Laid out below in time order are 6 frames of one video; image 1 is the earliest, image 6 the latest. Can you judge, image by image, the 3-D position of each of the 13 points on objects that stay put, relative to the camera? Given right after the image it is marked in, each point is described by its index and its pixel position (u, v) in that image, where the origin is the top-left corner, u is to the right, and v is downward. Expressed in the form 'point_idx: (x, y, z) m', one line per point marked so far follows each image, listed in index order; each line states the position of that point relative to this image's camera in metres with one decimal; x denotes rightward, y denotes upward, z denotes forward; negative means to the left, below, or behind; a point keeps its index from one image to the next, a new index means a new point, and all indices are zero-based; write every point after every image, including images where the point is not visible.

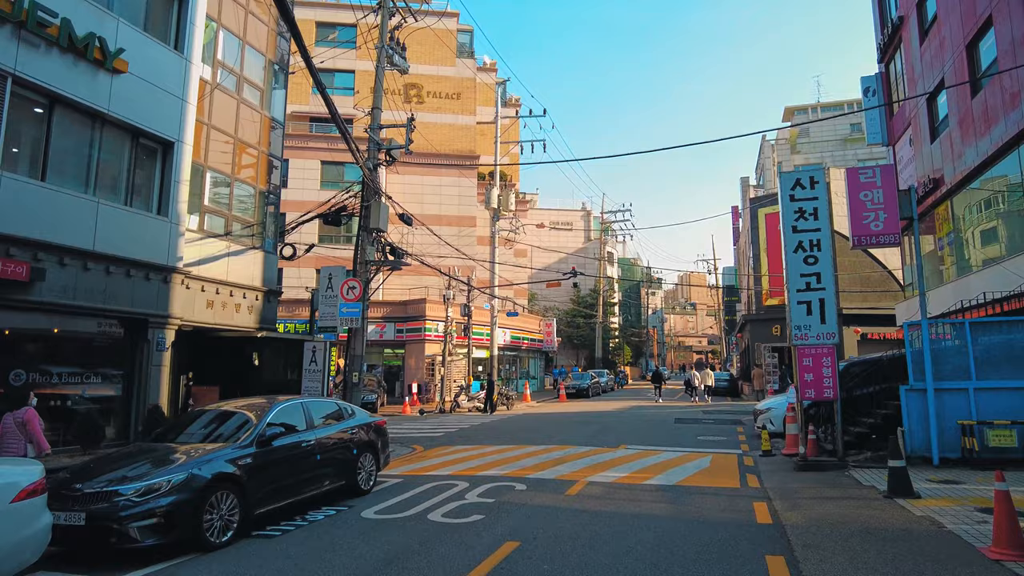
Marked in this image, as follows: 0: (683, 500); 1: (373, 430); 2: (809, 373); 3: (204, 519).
0: (+2.6, -3.2, +8.8) m
1: (-2.4, -2.5, +10.2) m
2: (+5.6, -1.6, +11.0) m
3: (-3.5, -2.6, +6.7) m
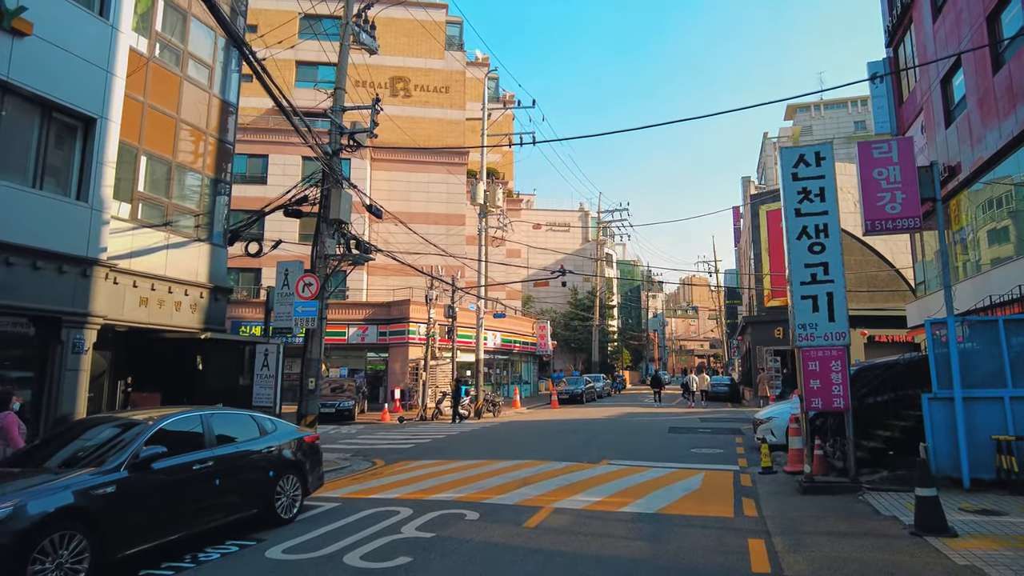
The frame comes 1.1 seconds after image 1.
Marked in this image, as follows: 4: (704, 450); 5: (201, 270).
0: (+1.9, -3.1, +7.2) m
1: (-3.1, -2.4, +8.6) m
2: (+4.9, -1.5, +9.5) m
3: (-4.2, -2.5, +5.1) m
4: (+4.9, -4.1, +14.8) m
5: (-7.6, +0.4, +14.3) m
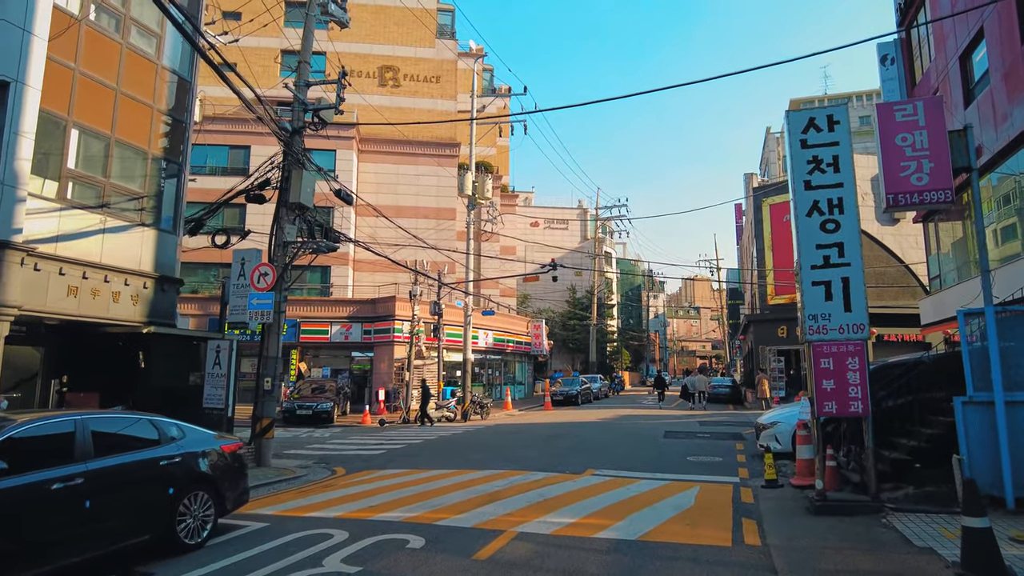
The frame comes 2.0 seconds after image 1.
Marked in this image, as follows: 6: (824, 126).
0: (+1.3, -2.8, +5.8) m
1: (-3.7, -2.1, +7.3) m
2: (+4.4, -1.3, +8.1) m
3: (-4.8, -2.2, +3.8) m
4: (+4.3, -3.9, +13.4) m
5: (-8.2, +0.7, +13.0) m
6: (+4.6, +2.4, +8.6) m
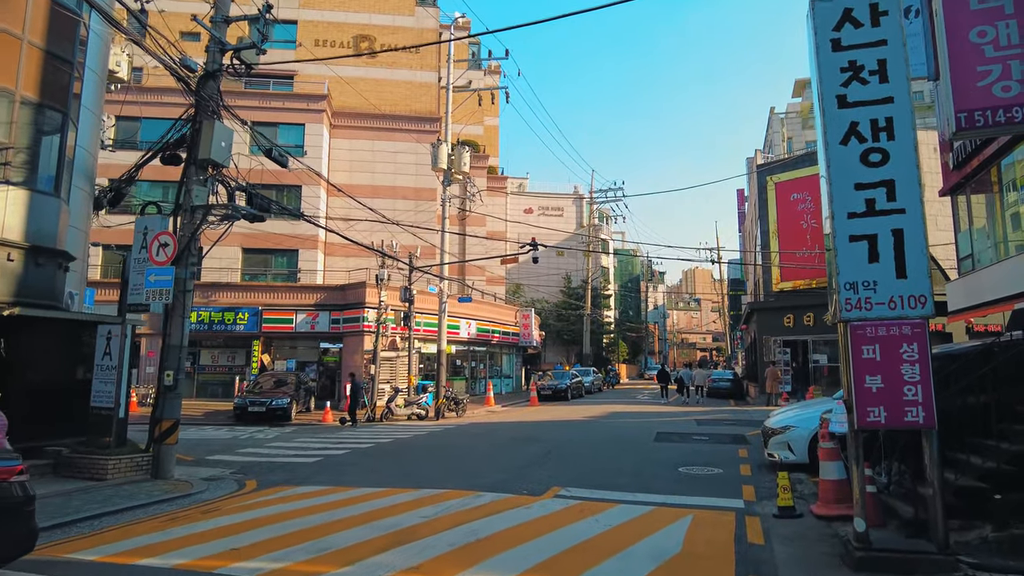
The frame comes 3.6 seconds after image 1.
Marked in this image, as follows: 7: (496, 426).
0: (+0.4, -2.4, +3.4) m
1: (-4.6, -1.7, +4.9) m
2: (+3.5, -0.8, +5.6) m
3: (-5.7, -1.9, +1.4) m
4: (+3.5, -3.4, +11.0) m
5: (-9.0, +1.2, +10.5) m
6: (+3.7, +2.8, +6.1) m
7: (-0.5, -4.7, +19.8) m
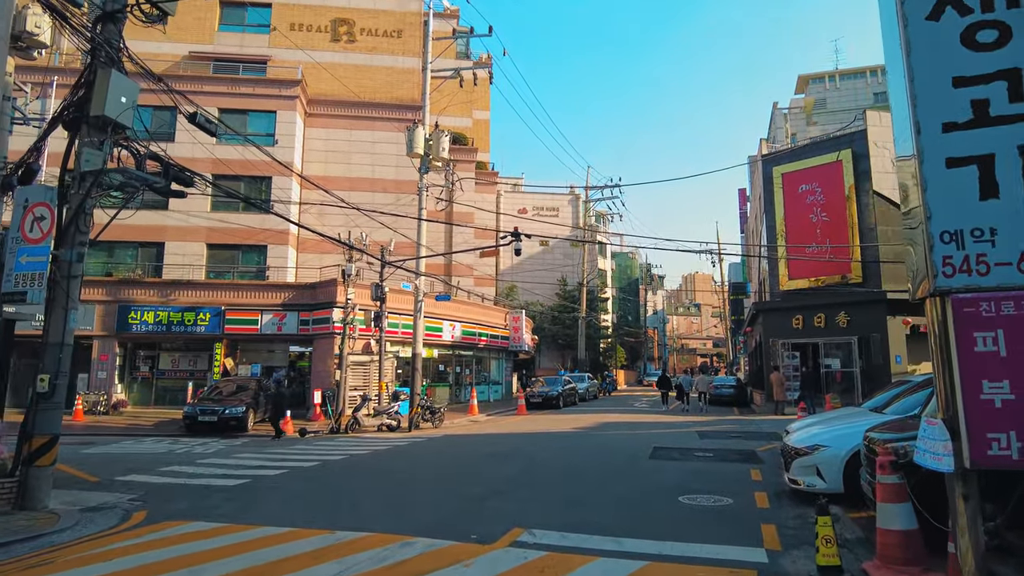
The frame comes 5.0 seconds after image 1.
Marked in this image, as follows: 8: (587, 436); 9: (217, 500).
0: (-0.2, -2.1, +1.2) m
1: (-5.2, -1.4, +2.7) m
2: (+2.9, -0.5, +3.5) m
3: (-6.3, -1.5, -0.8) m
4: (+2.8, -3.2, +8.8) m
5: (-9.7, +1.4, +8.4) m
6: (+3.1, +3.1, +4.0) m
7: (-1.2, -4.5, +17.6) m
8: (+2.2, -4.4, +17.2) m
9: (-4.7, -3.4, +9.5) m
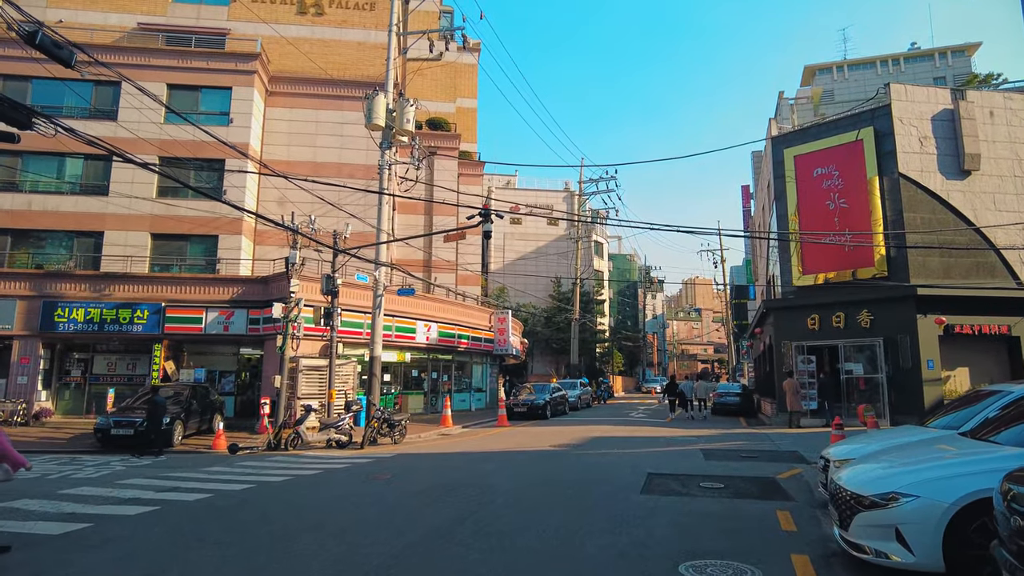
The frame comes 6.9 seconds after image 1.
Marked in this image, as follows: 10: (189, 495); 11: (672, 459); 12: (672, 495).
0: (-1.0, -1.7, -1.7) m
1: (-6.0, -1.0, -0.2) m
2: (+2.1, -0.1, +0.6) m
3: (-7.1, -1.1, -3.7) m
4: (+2.0, -2.8, +5.8) m
5: (-10.5, +1.8, +5.5) m
6: (+2.3, +3.5, +1.2) m
7: (-2.0, -4.2, +14.6) m
8: (+1.4, -4.1, +14.2) m
9: (-5.6, -3.1, +6.6) m
10: (-5.5, -3.6, +10.1) m
11: (+3.5, -3.7, +12.5) m
12: (+2.5, -3.3, +9.1) m
